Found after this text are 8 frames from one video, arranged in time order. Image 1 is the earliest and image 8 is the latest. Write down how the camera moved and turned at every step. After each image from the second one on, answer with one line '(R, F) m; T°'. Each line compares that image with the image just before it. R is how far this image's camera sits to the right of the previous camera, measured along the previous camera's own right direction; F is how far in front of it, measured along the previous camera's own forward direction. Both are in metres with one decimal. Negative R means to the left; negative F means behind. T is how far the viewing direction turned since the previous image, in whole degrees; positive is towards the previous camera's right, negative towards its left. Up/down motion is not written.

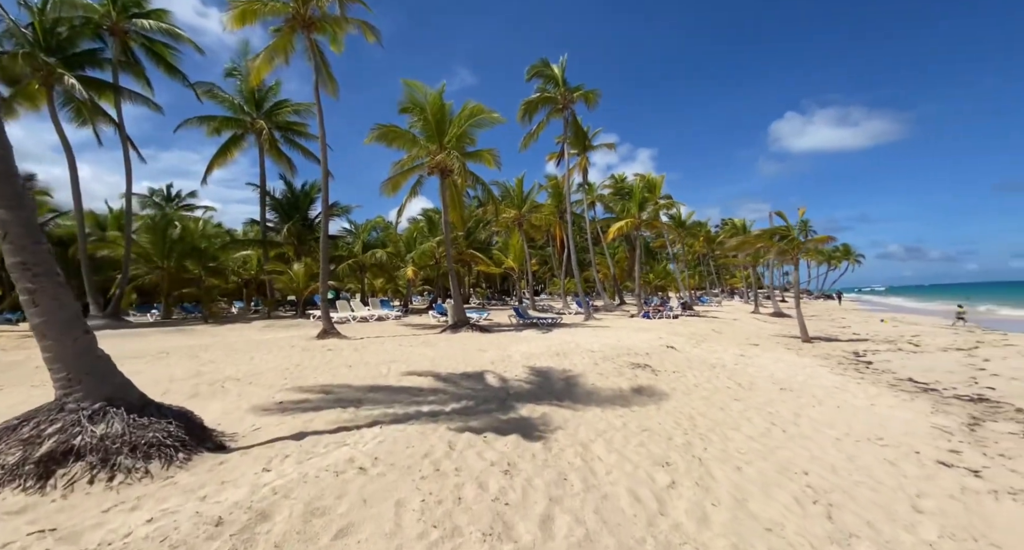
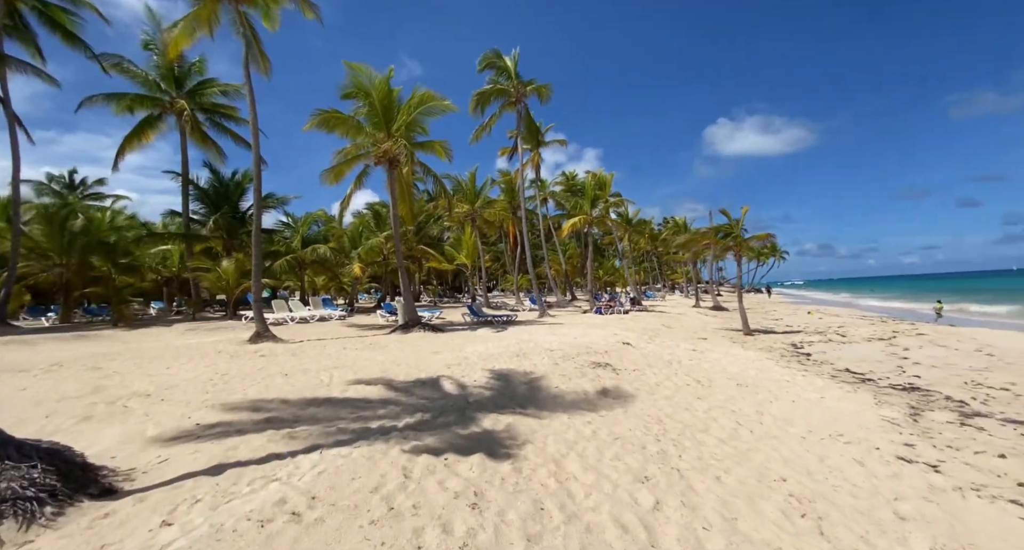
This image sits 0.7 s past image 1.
(-0.1, +0.5) m; +7°
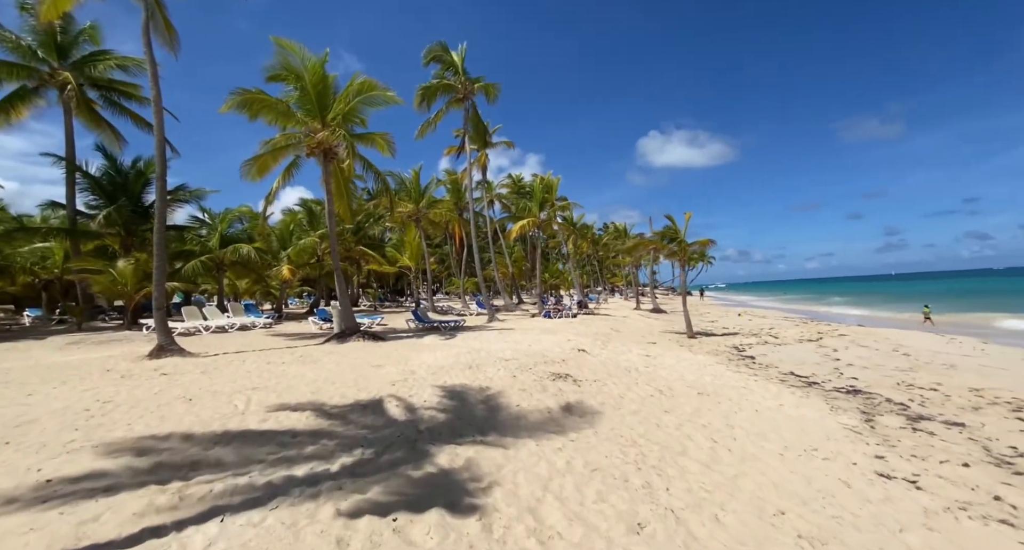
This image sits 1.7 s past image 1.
(-0.2, +0.7) m; +8°
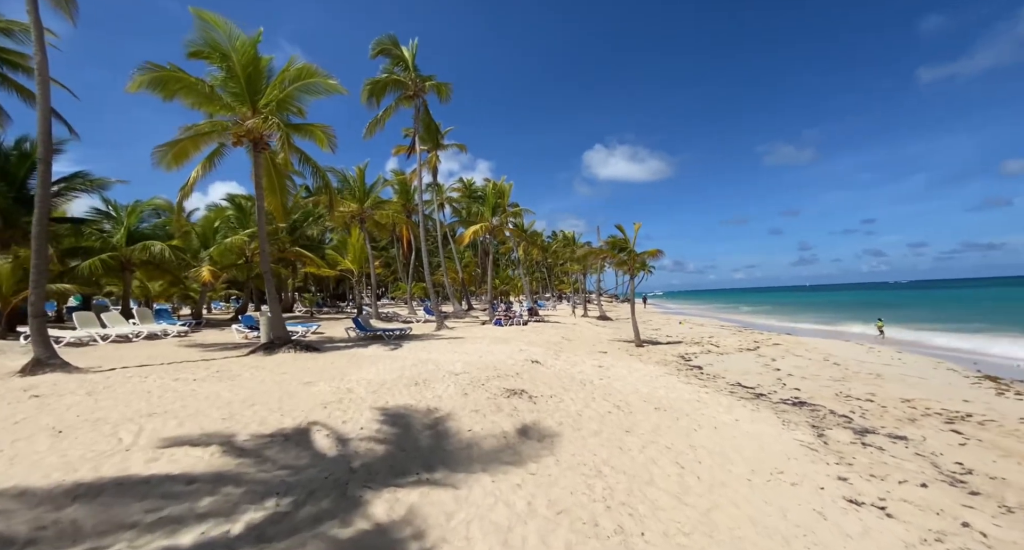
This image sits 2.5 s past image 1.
(-0.1, +0.5) m; +7°
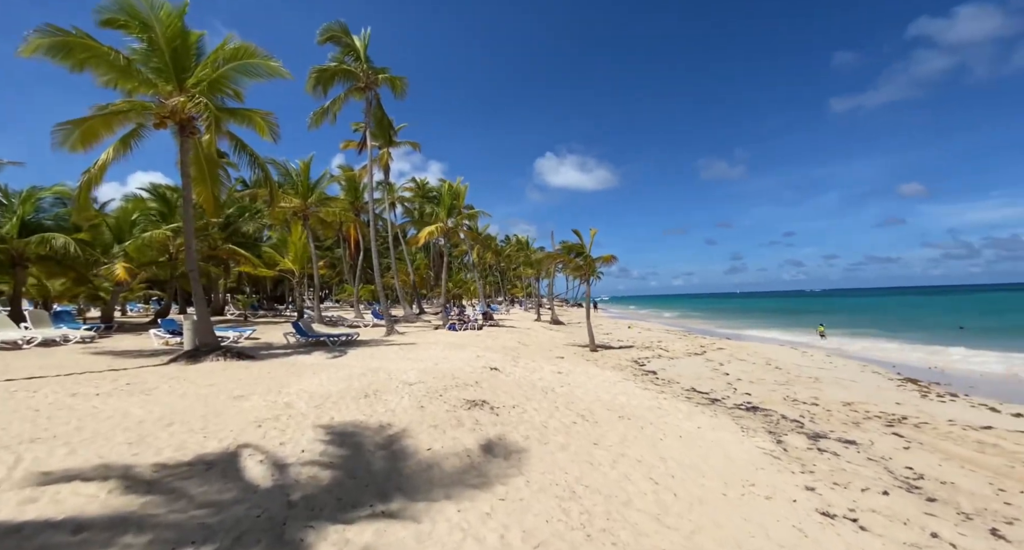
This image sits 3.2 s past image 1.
(-0.2, +0.4) m; +7°
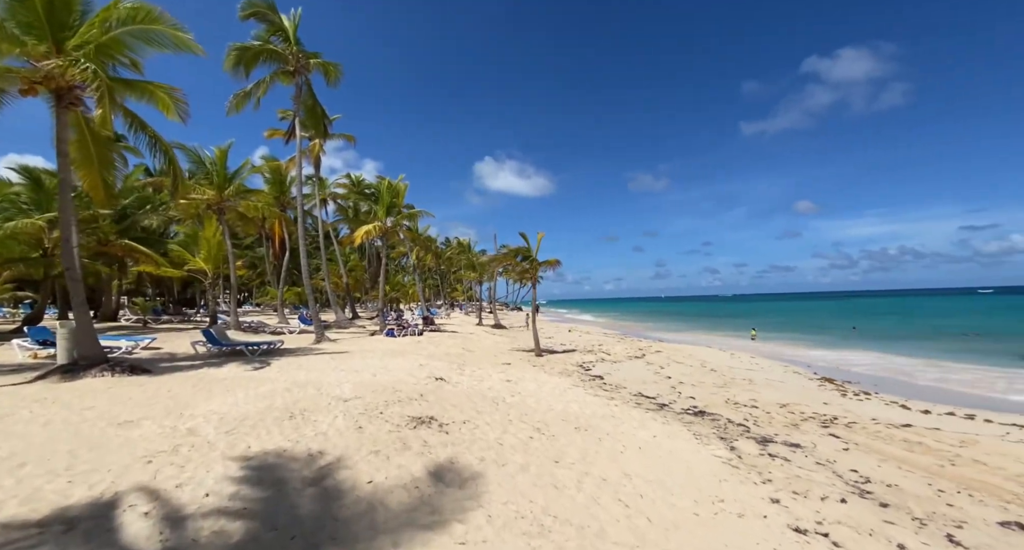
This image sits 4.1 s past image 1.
(-0.2, +0.5) m; +9°
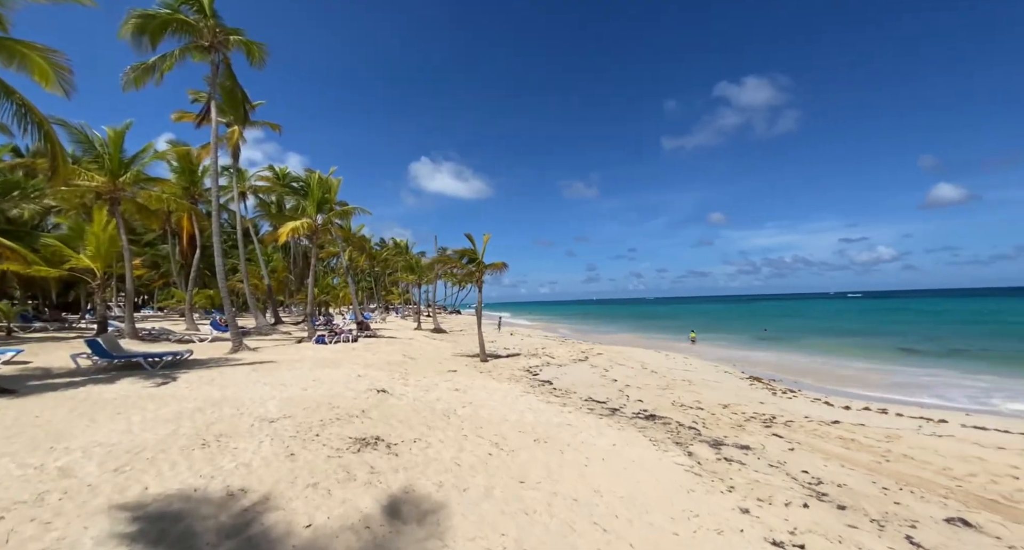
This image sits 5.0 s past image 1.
(-0.3, +0.4) m; +9°
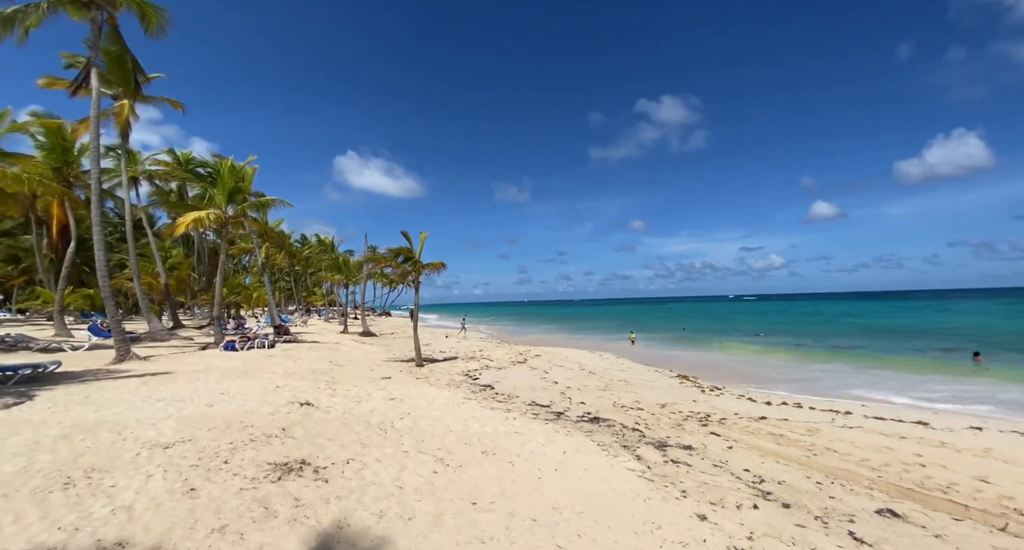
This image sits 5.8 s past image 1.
(-0.2, +0.4) m; +10°
